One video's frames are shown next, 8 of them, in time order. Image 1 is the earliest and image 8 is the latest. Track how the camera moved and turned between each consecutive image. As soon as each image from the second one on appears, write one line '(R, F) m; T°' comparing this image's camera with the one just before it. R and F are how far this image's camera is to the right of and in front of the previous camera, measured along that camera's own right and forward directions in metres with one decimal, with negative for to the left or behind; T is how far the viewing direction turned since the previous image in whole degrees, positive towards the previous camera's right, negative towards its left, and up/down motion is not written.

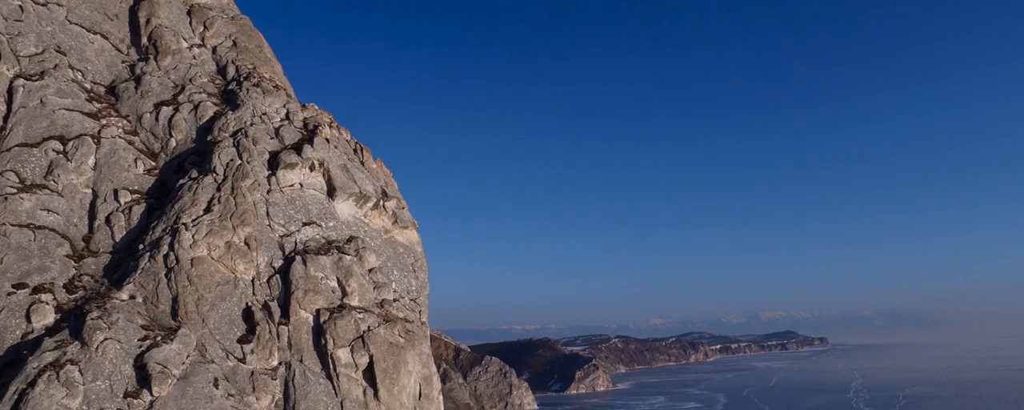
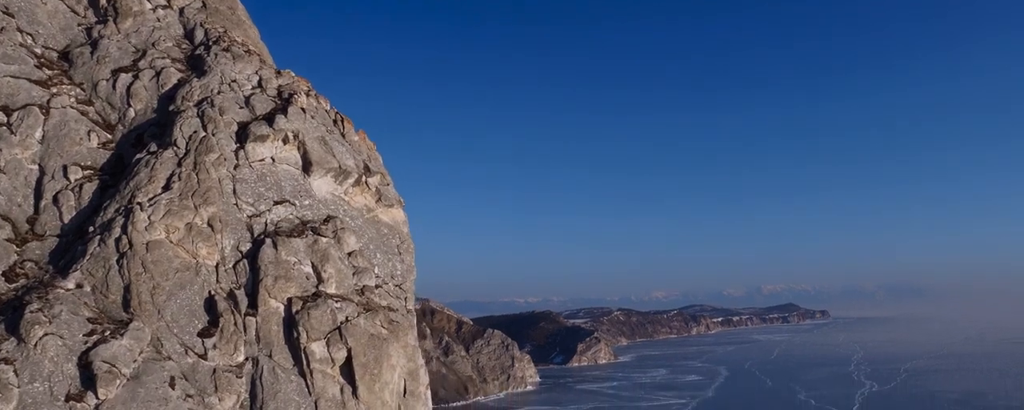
(+0.1, +0.9) m; 0°
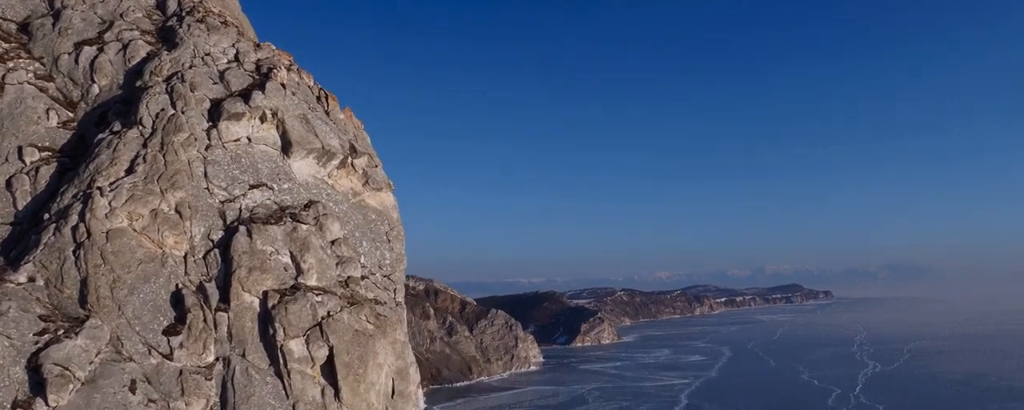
(+0.1, +0.7) m; 0°
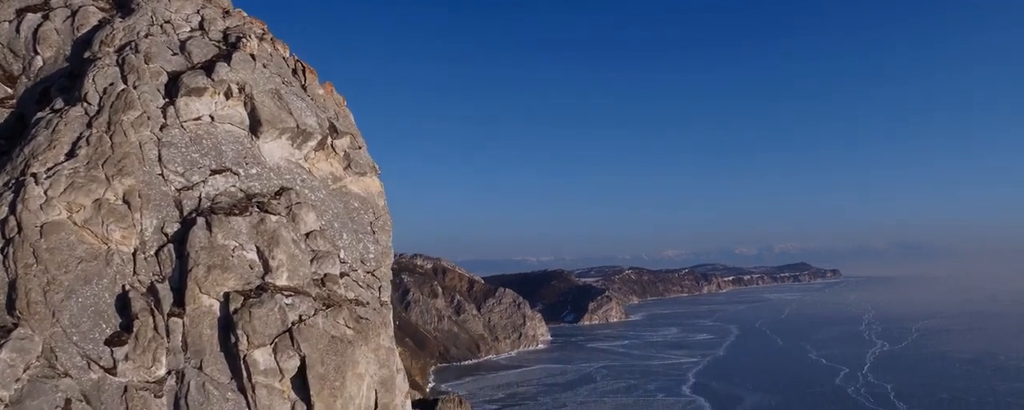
(+0.1, +0.9) m; -1°
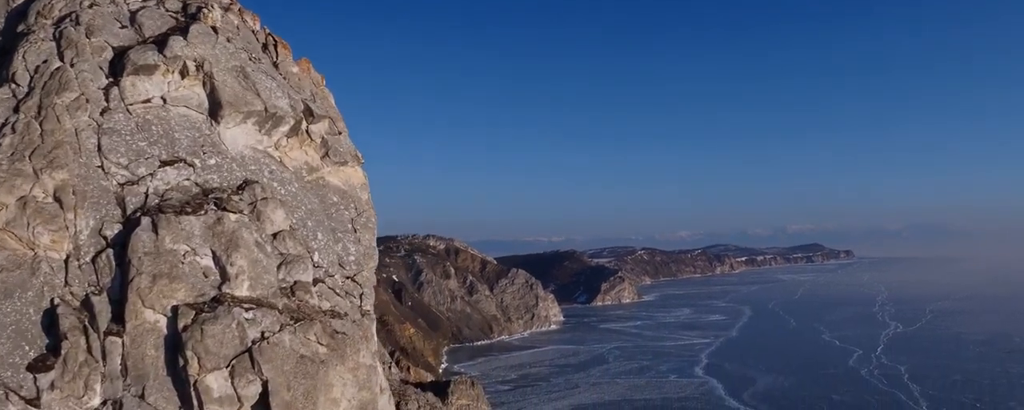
(+0.1, +0.9) m; -1°
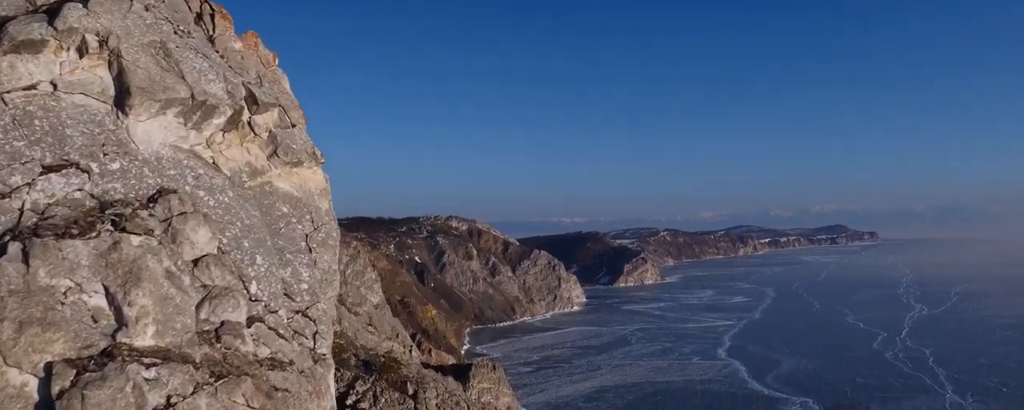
(+0.2, +1.3) m; -2°
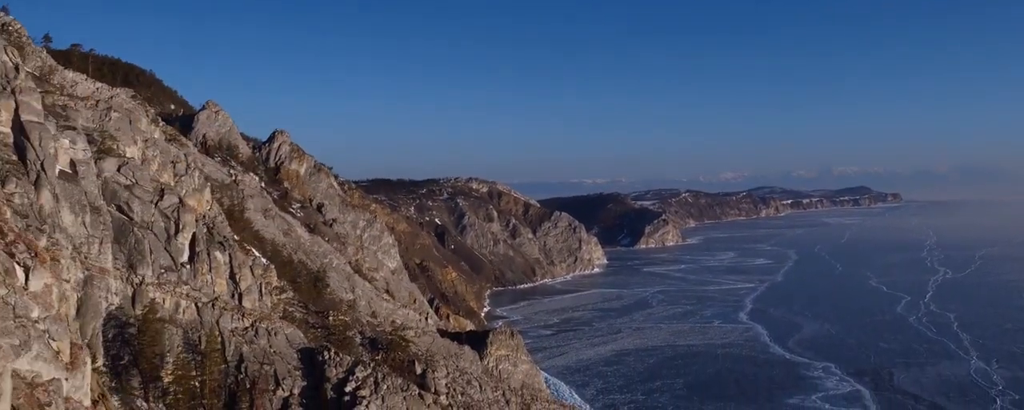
(+0.5, +2.8) m; -2°
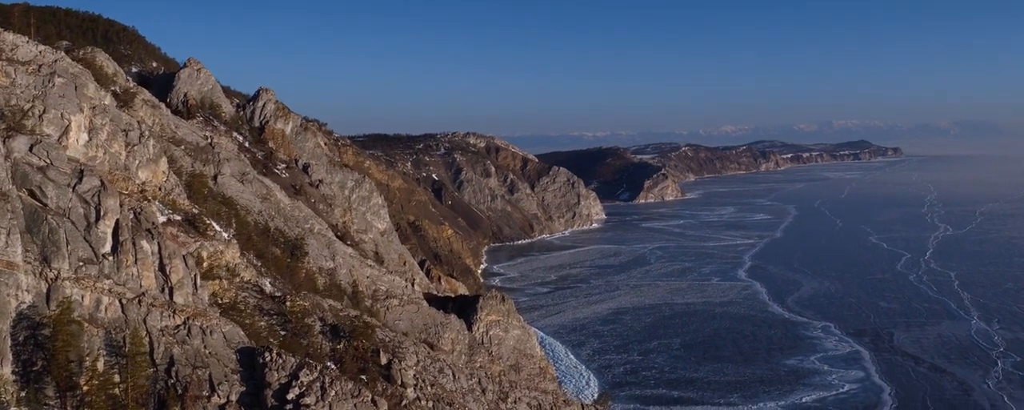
(+1.4, +4.0) m; 0°
